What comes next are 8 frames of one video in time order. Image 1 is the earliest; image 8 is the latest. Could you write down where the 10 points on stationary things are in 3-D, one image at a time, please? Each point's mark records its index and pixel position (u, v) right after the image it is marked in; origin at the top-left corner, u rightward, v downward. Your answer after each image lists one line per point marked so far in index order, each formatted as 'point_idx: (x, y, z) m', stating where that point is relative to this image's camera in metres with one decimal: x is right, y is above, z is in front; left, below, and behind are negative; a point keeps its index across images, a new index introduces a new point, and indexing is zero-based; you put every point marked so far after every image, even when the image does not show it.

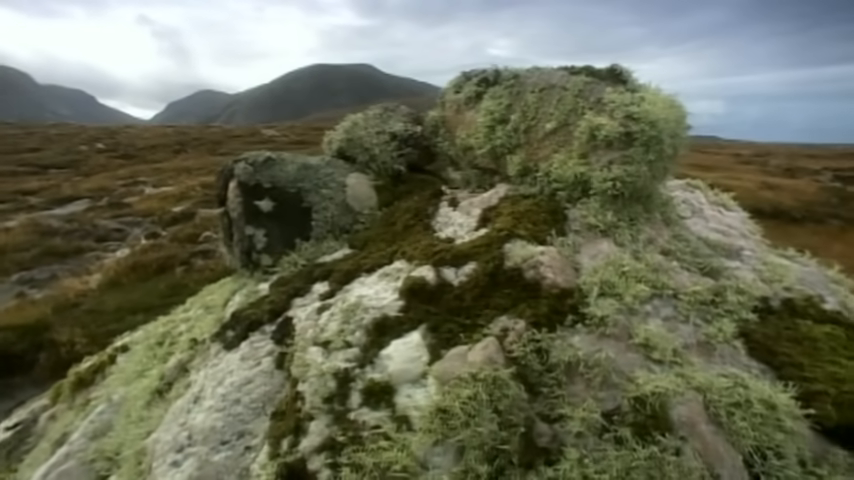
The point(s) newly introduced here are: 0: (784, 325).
0: (+3.9, -0.9, +5.1) m
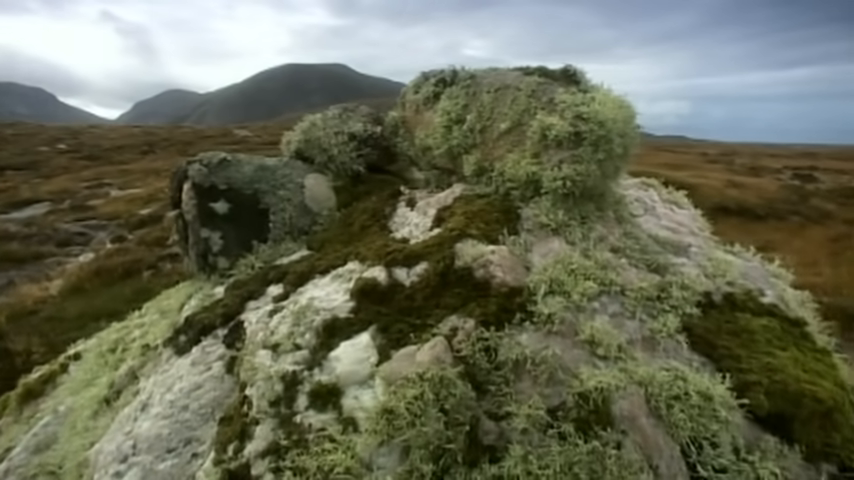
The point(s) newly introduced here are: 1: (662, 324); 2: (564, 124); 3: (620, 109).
0: (+3.4, -0.9, +5.3) m
1: (+2.6, -0.9, +5.1) m
2: (+1.8, +1.6, +6.3) m
3: (+2.6, +1.8, +6.5) m
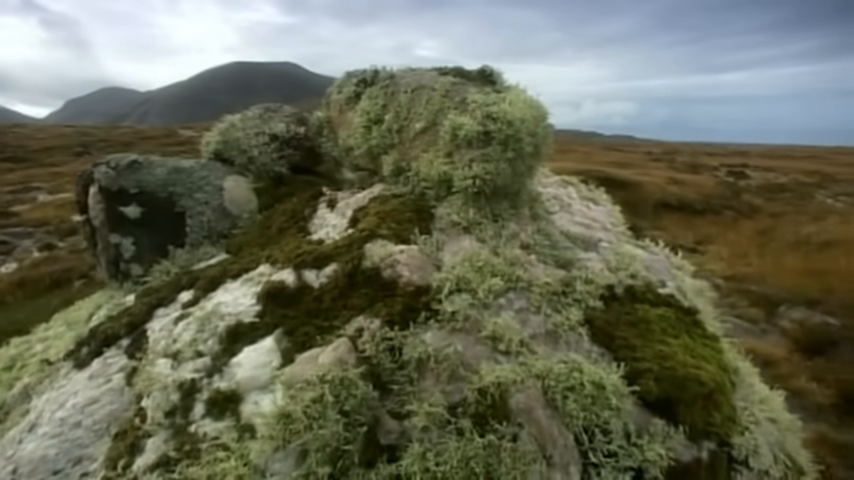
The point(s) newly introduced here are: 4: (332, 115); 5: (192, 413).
0: (+2.3, -0.8, +5.5) m
1: (+1.5, -0.9, +5.3) m
2: (+0.6, +1.6, +6.4) m
3: (+1.4, +1.8, +6.7) m
4: (-1.8, +2.3, +8.8) m
5: (-2.3, -1.7, +4.7) m
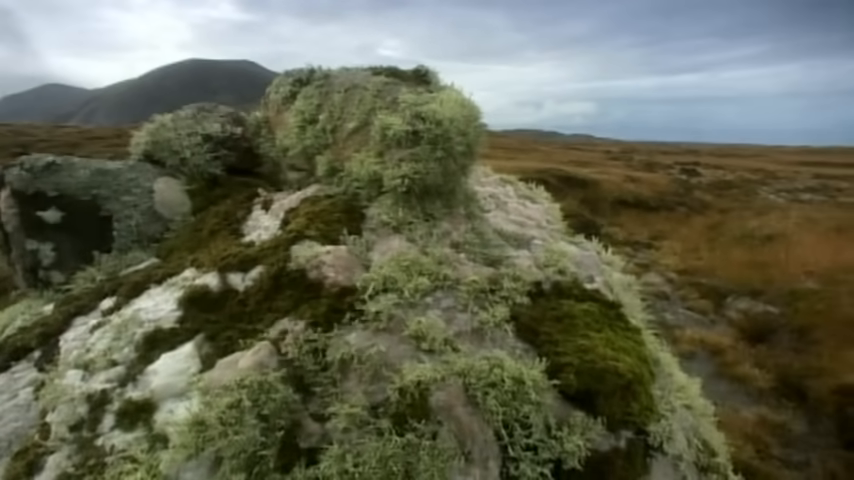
0: (+1.5, -0.8, +5.7) m
1: (+0.7, -0.8, +5.4) m
2: (-0.3, +1.6, +6.5) m
3: (+0.4, +1.9, +6.7) m
4: (-2.9, +2.3, +8.6) m
5: (-3.1, -1.8, +4.5) m
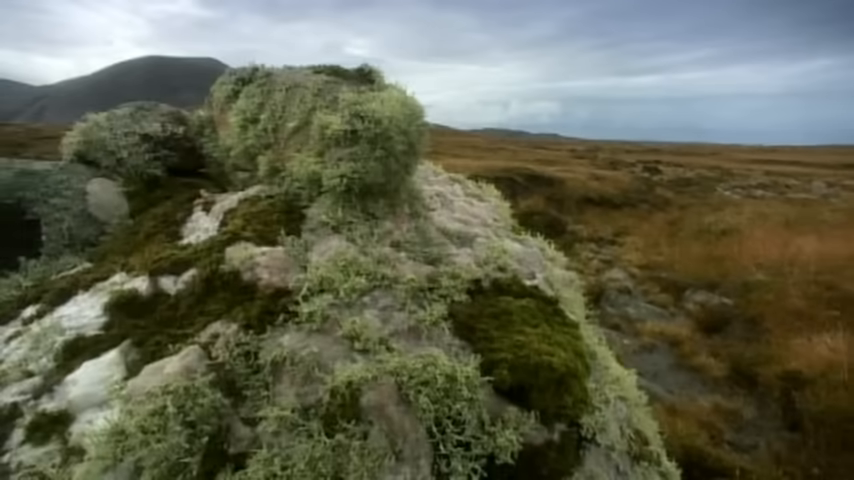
0: (+0.7, -0.8, +5.8) m
1: (0.0, -0.8, +5.4) m
2: (-1.2, +1.6, +6.4) m
3: (-0.4, +1.9, +6.7) m
4: (-3.8, +2.2, +8.4) m
5: (-3.7, -1.8, +4.3) m
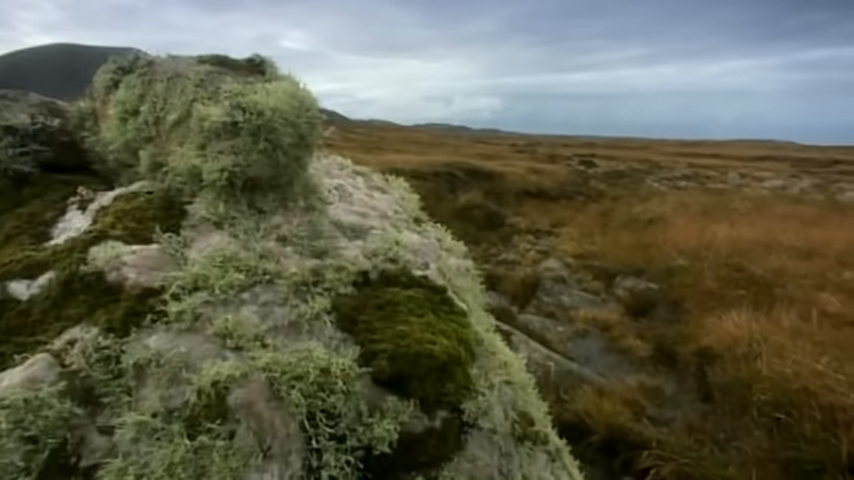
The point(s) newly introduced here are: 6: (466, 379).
0: (-0.6, -0.7, +5.8) m
1: (-1.3, -0.7, +5.3) m
2: (-2.6, +1.6, +6.2) m
3: (-1.9, +2.0, +6.6) m
4: (-5.5, +2.2, +7.9) m
5: (-4.9, -1.8, +3.8) m
6: (+0.4, -1.5, +5.3) m
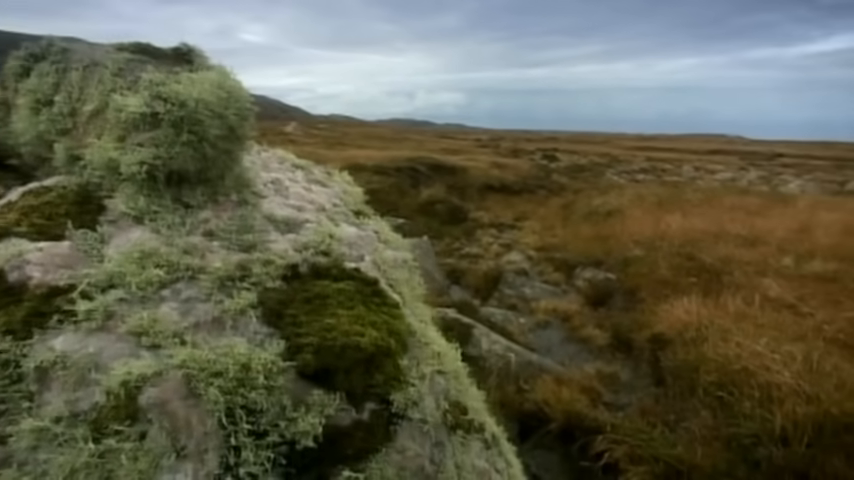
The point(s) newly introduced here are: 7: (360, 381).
0: (-1.5, -0.6, +5.7) m
1: (-2.1, -0.7, +5.2) m
2: (-3.5, +1.7, +5.9) m
3: (-2.8, +2.0, +6.4) m
4: (-6.5, +2.3, +7.4) m
5: (-5.5, -1.8, +3.5) m
6: (-0.4, -1.4, +5.3) m
7: (-0.7, -1.5, +5.1) m
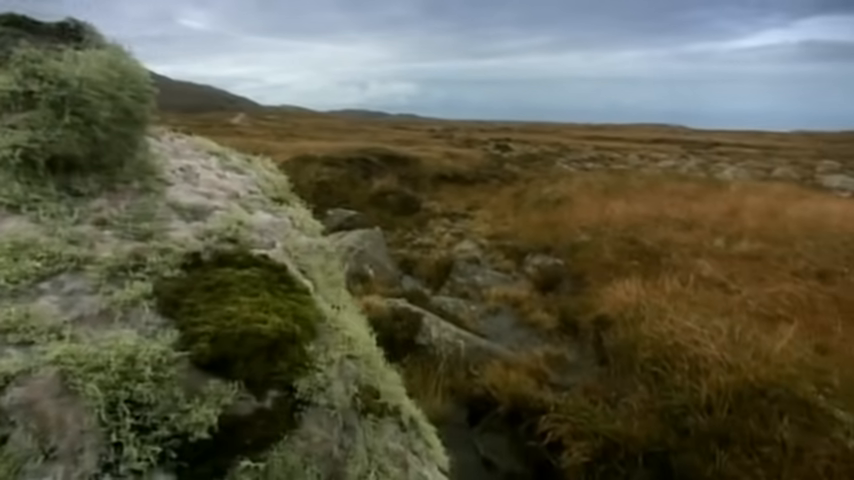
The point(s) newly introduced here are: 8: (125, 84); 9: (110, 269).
0: (-2.5, -0.4, +5.5) m
1: (-3.1, -0.5, +4.9) m
2: (-4.7, +1.8, +5.5) m
3: (-4.0, +2.2, +6.0) m
4: (-7.8, +2.3, +6.7) m
5: (-6.3, -1.8, +2.9) m
6: (-1.4, -1.3, +5.2) m
7: (-1.7, -1.3, +5.0) m
8: (-3.9, +2.0, +6.1) m
9: (-3.4, -0.3, +5.1) m
